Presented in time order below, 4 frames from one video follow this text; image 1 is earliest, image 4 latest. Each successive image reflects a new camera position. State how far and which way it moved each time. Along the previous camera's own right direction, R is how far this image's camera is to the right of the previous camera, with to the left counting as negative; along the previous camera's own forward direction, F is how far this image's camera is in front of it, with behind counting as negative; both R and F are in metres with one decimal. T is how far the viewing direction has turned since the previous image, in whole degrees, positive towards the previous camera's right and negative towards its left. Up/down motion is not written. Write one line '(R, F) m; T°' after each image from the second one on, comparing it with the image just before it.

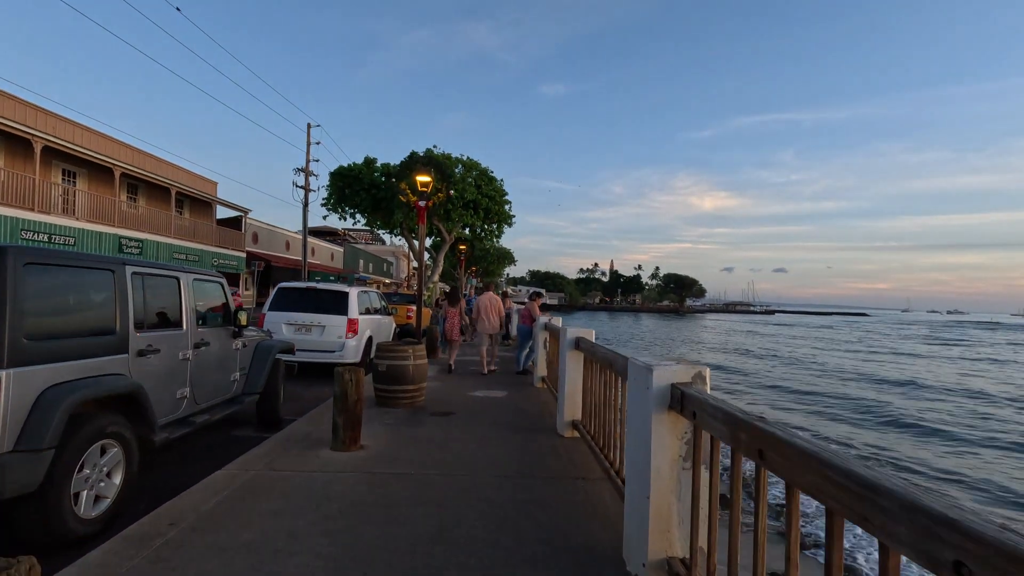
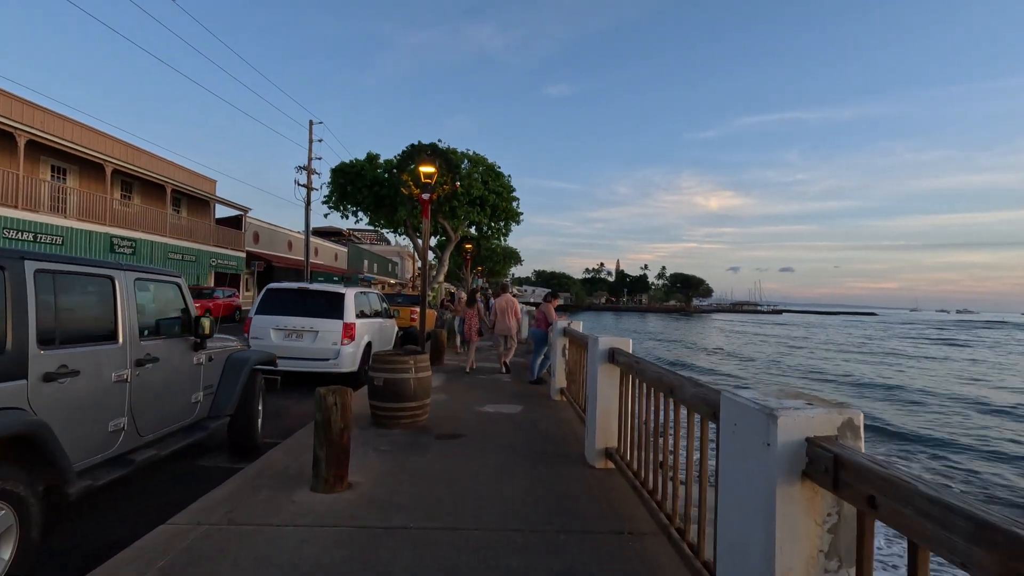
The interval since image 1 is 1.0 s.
(-0.1, +1.1) m; -1°
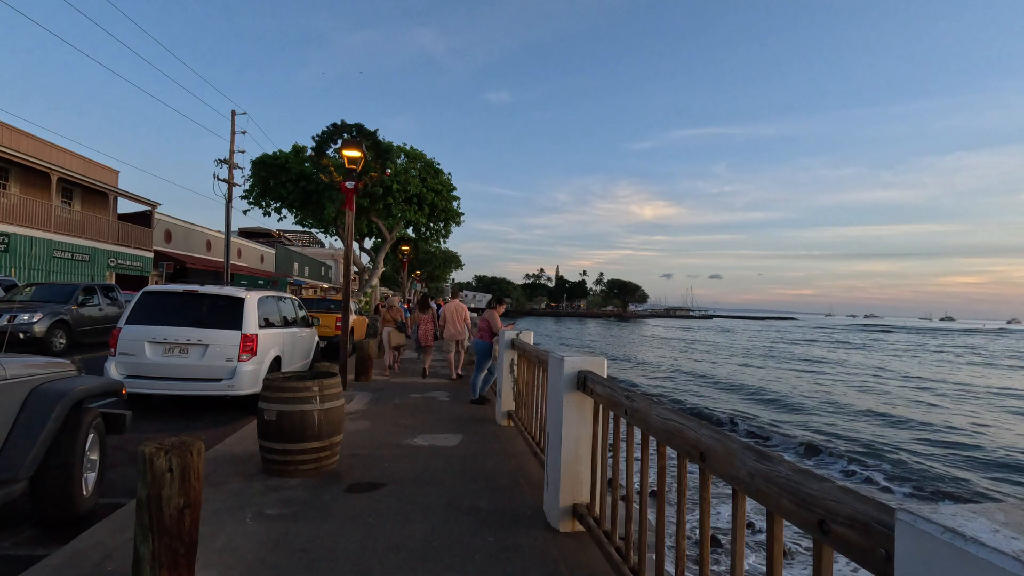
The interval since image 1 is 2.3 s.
(0.0, +1.4) m; +6°
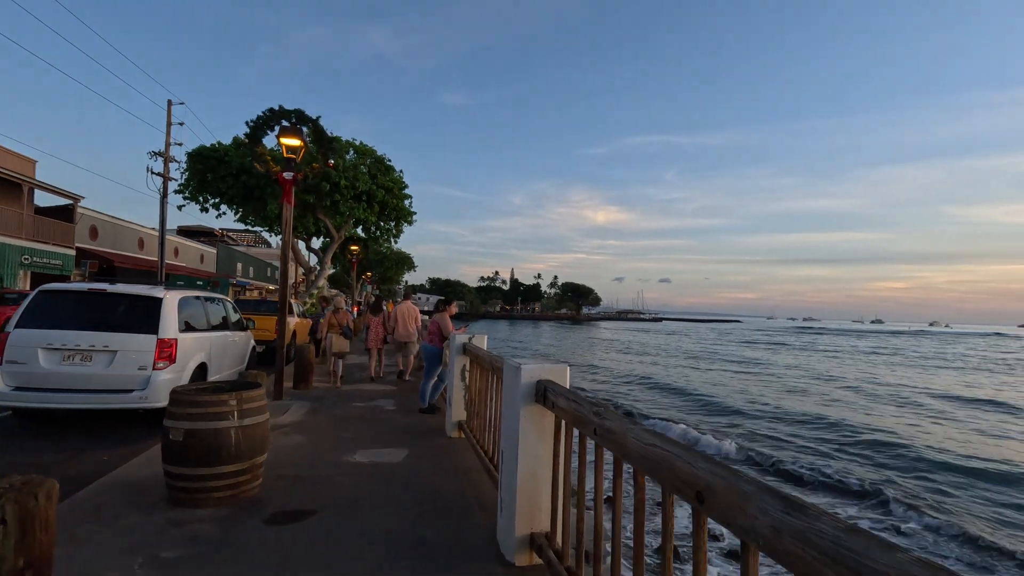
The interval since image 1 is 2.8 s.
(0.0, +0.5) m; +5°
